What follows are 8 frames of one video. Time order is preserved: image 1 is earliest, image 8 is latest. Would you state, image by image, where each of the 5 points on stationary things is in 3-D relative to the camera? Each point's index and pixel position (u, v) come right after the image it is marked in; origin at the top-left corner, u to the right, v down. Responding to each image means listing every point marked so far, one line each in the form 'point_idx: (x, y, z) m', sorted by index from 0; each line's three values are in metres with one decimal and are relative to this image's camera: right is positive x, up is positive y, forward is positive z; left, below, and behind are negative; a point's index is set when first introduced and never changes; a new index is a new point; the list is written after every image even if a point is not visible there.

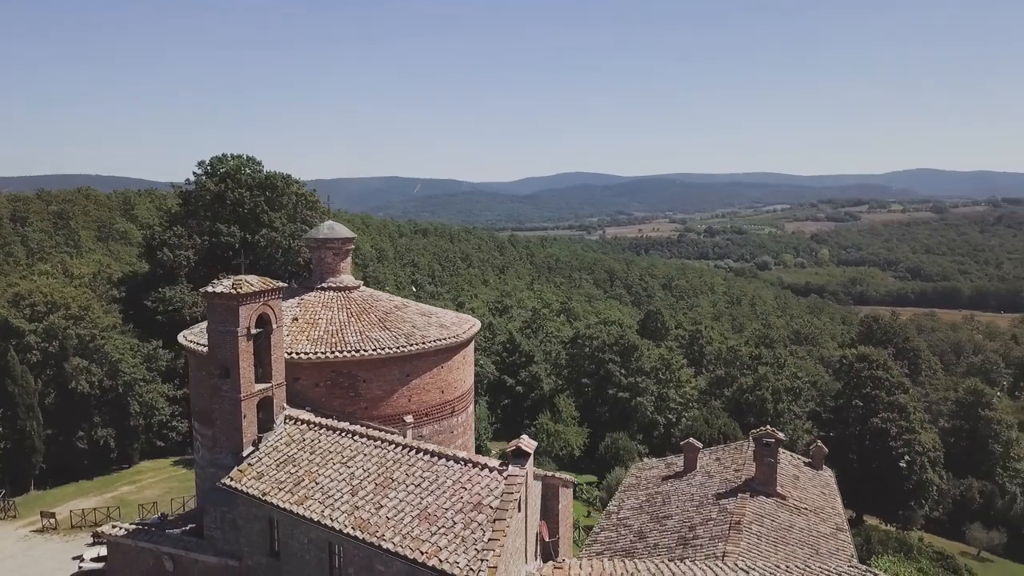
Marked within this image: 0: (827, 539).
0: (+7.0, -5.6, +18.3) m
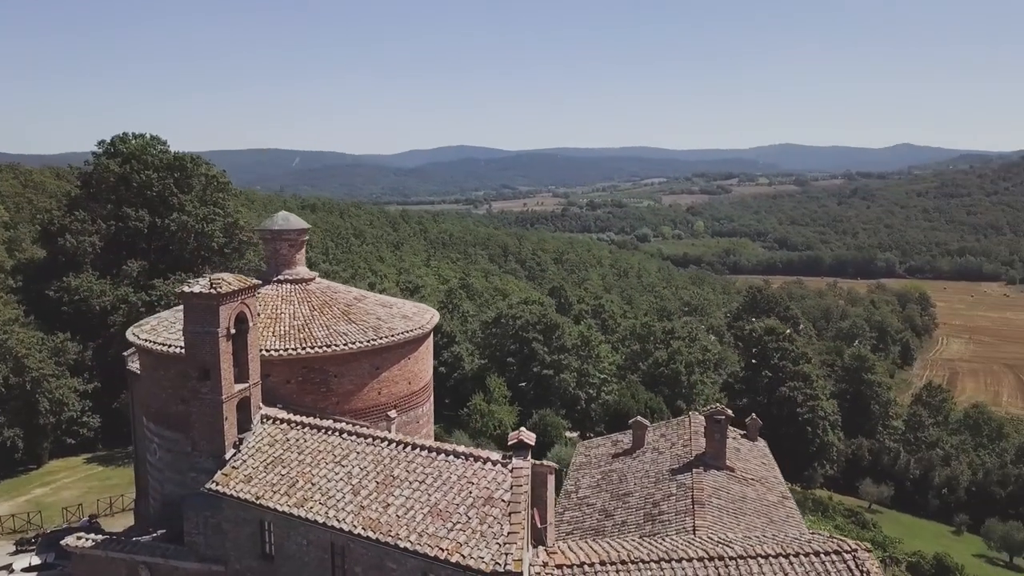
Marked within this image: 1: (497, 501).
0: (+6.4, -5.3, +19.8) m
1: (-0.2, -3.4, +13.3) m
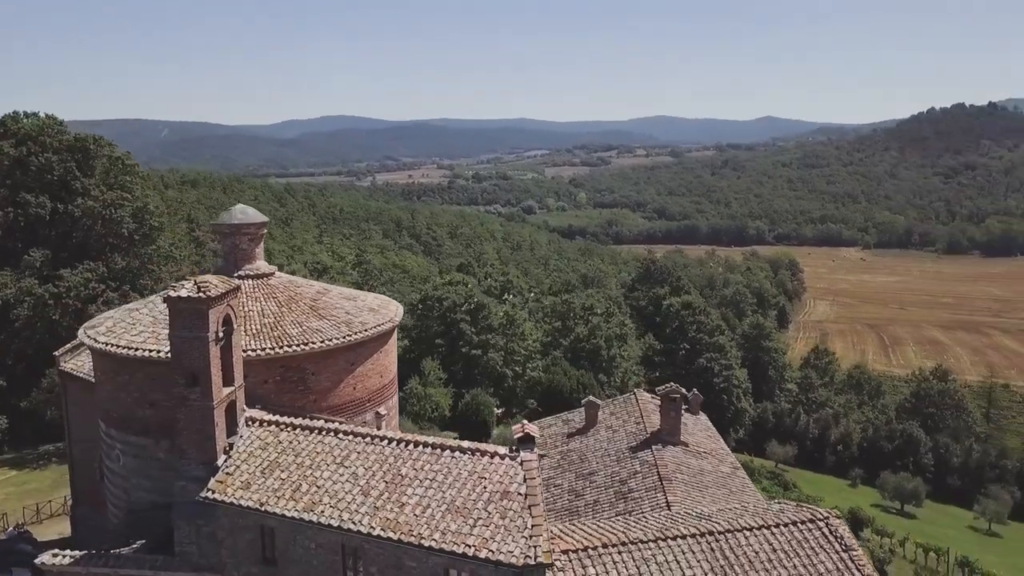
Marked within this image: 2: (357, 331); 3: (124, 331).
0: (+5.6, -4.9, +21.2) m
1: (0.0, -3.4, +13.7) m
2: (-3.5, -1.0, +18.8) m
3: (-8.5, -1.0, +18.2) m
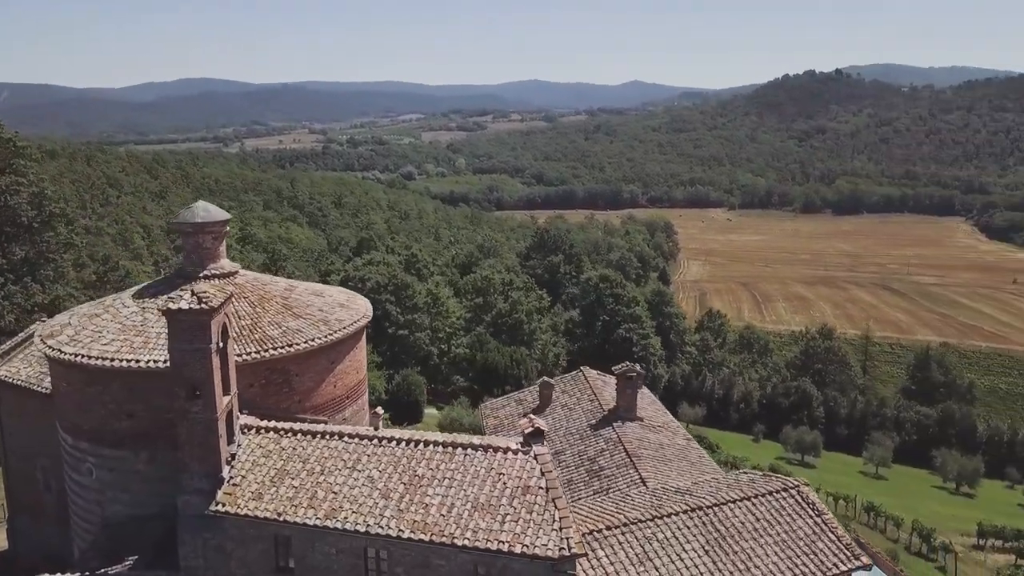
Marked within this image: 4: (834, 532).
0: (+4.8, -4.4, +22.7) m
1: (+0.4, -3.5, +14.3) m
2: (-4.0, -1.0, +18.7) m
3: (-8.8, -1.1, +17.3) m
4: (+6.4, -4.8, +16.3) m
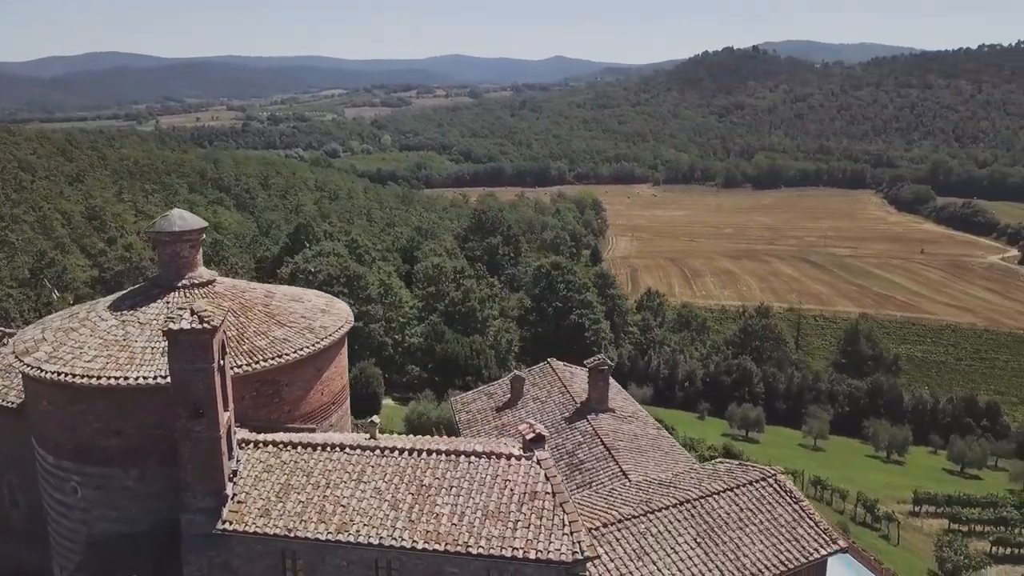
0: (+4.1, -4.3, +23.5) m
1: (+0.5, -3.7, +14.8) m
2: (-4.3, -1.1, +18.6) m
3: (-8.9, -1.4, +16.9) m
4: (+6.3, -4.8, +17.4) m
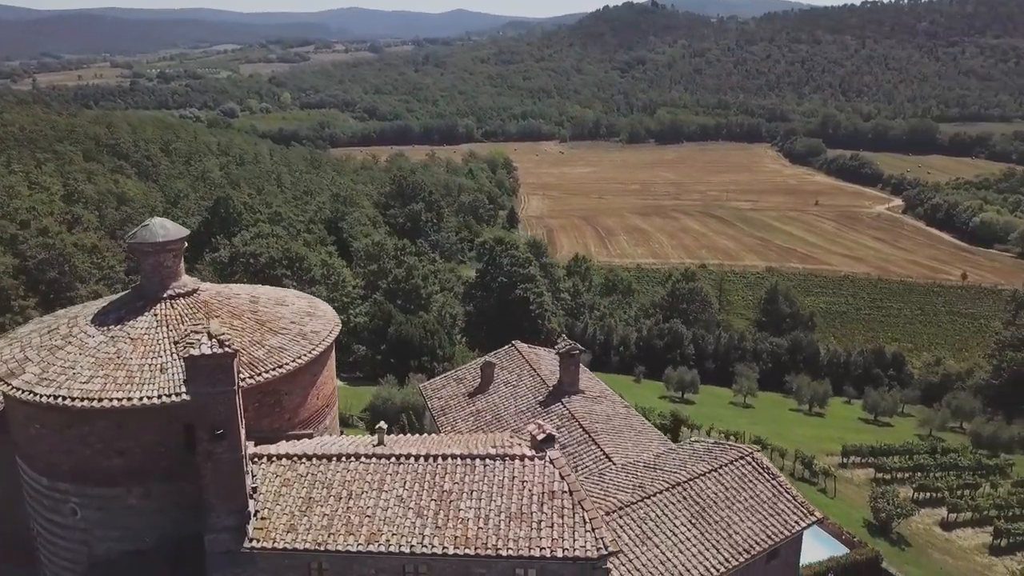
0: (+3.4, -3.9, +24.7) m
1: (+0.9, -3.8, +15.6) m
2: (-4.4, -1.2, +18.7) m
3: (-8.8, -1.8, +16.4) m
4: (+6.3, -4.7, +18.9) m
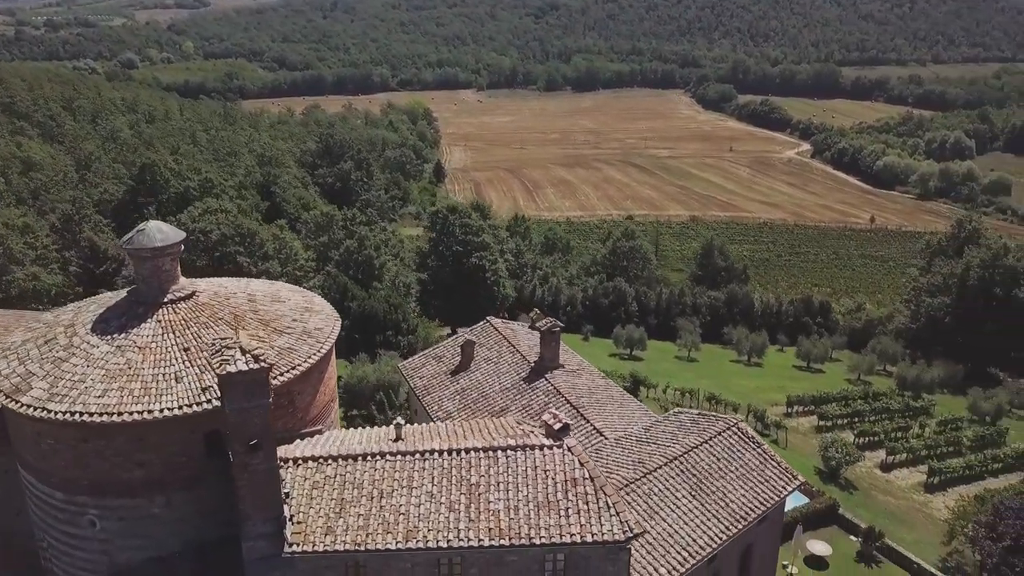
0: (+2.9, -3.1, +25.8) m
1: (+1.3, -3.8, +16.4) m
2: (-4.3, -1.2, +18.8) m
3: (-8.4, -2.0, +16.1) m
4: (+6.5, -4.2, +20.4) m
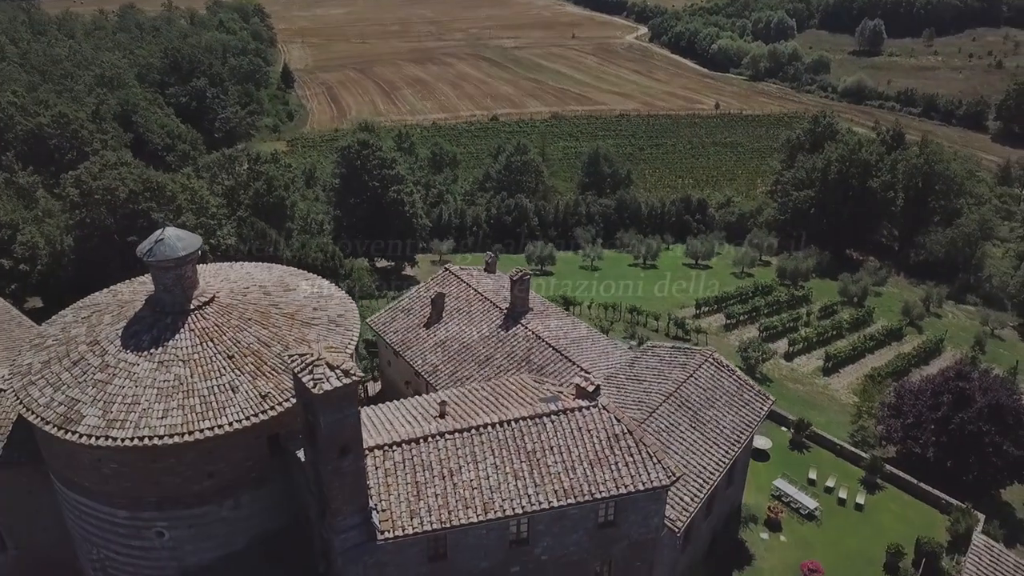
0: (+2.1, -1.3, +27.7) m
1: (+2.4, -3.3, +18.4) m
2: (-3.8, -0.9, +19.3) m
3: (-7.2, -2.5, +16.0) m
4: (+6.6, -2.7, +23.3) m
